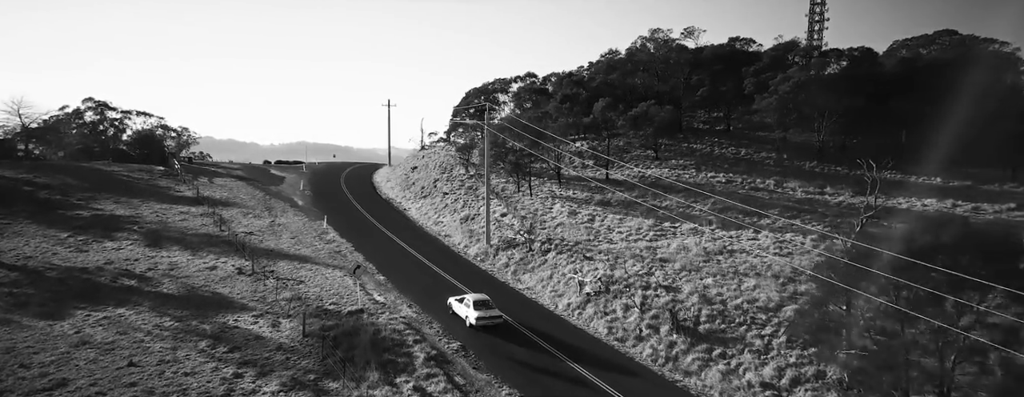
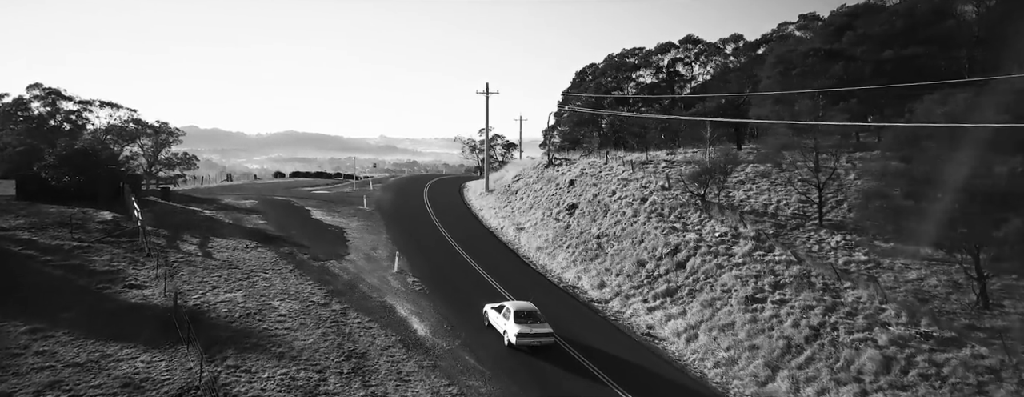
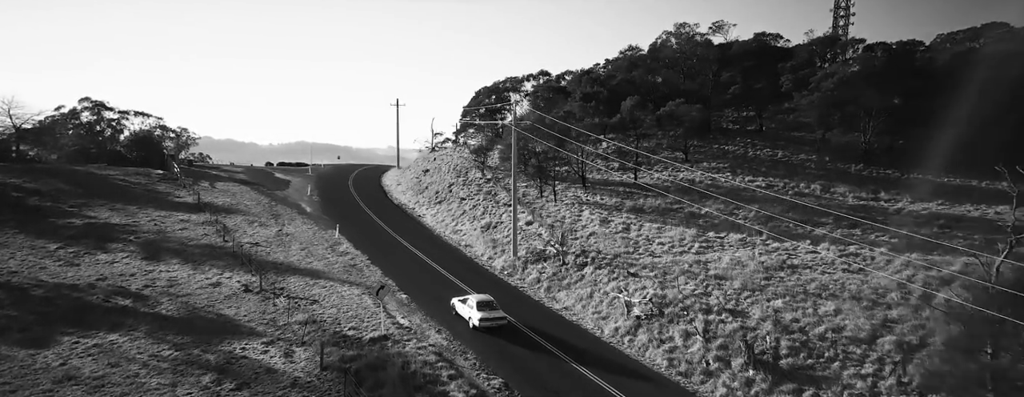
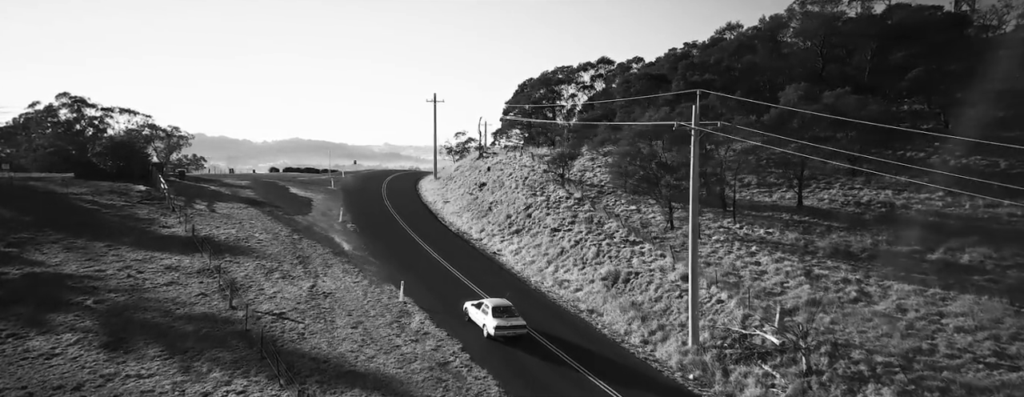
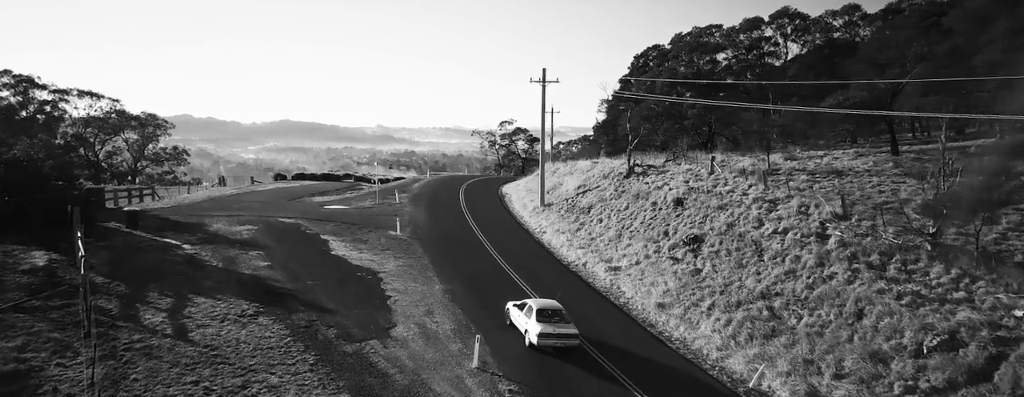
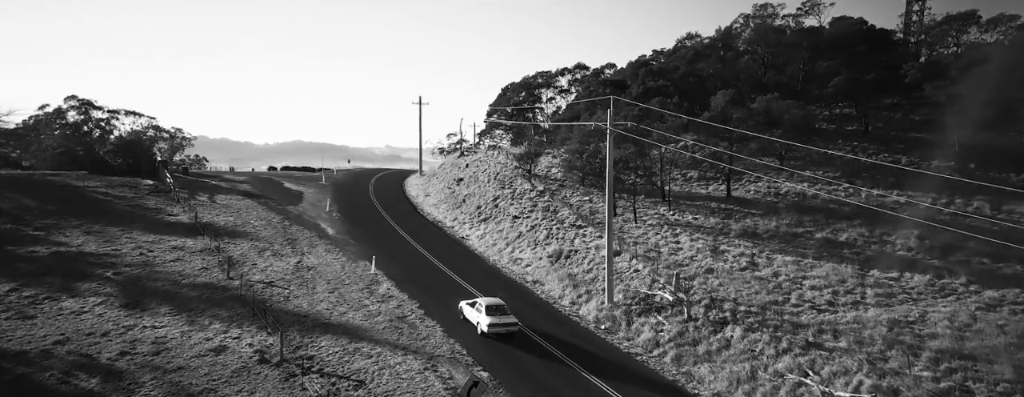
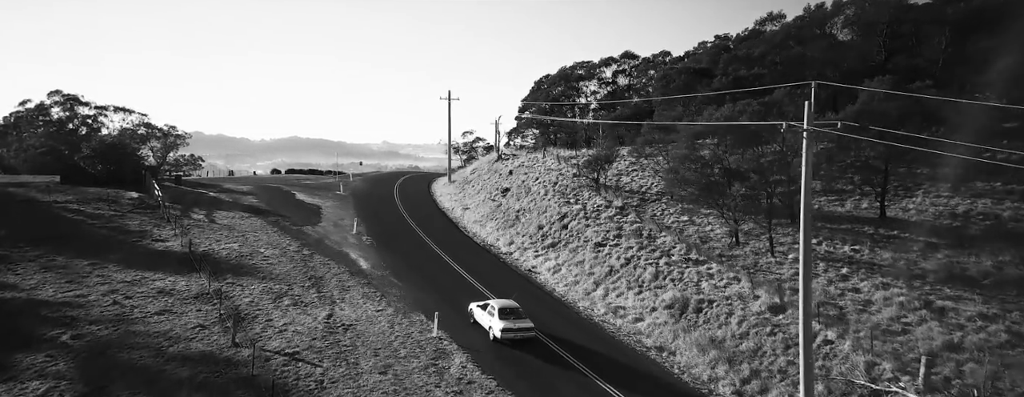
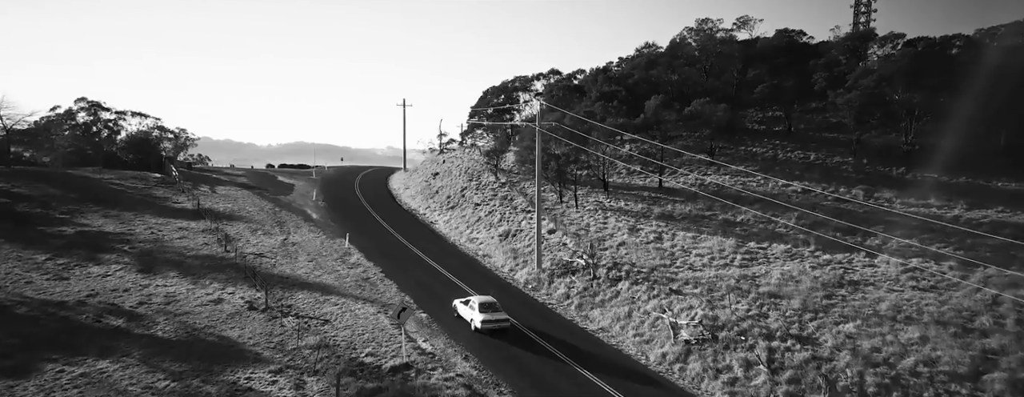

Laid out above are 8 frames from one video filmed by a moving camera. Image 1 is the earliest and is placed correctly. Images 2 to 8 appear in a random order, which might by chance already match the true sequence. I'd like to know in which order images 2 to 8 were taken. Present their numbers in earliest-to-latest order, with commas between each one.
3, 8, 6, 4, 7, 2, 5
